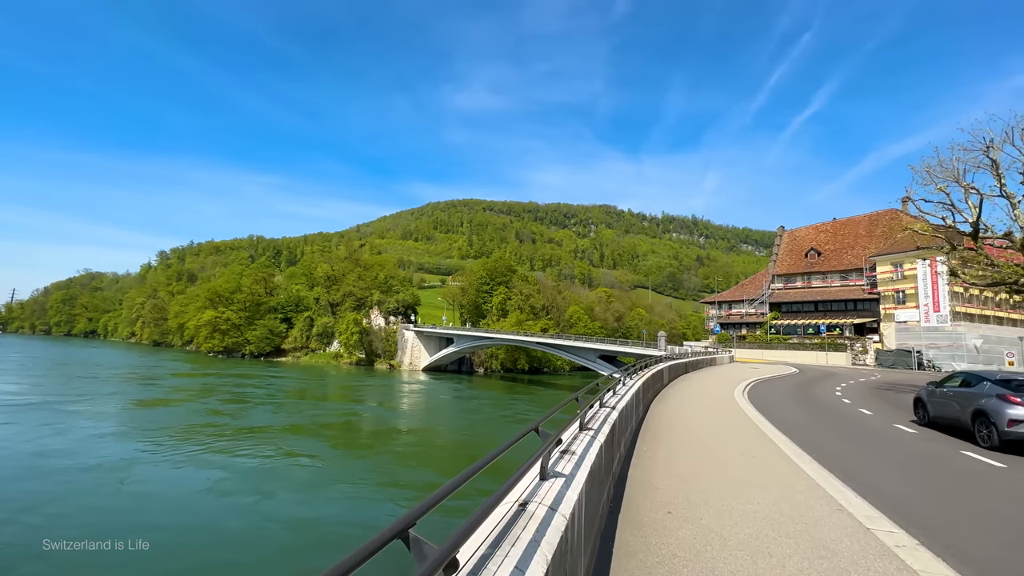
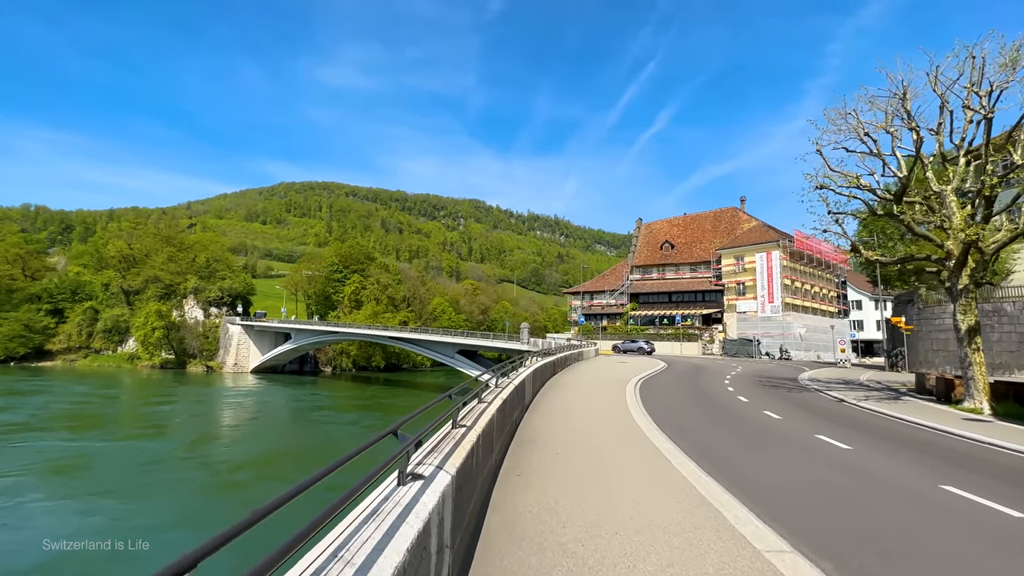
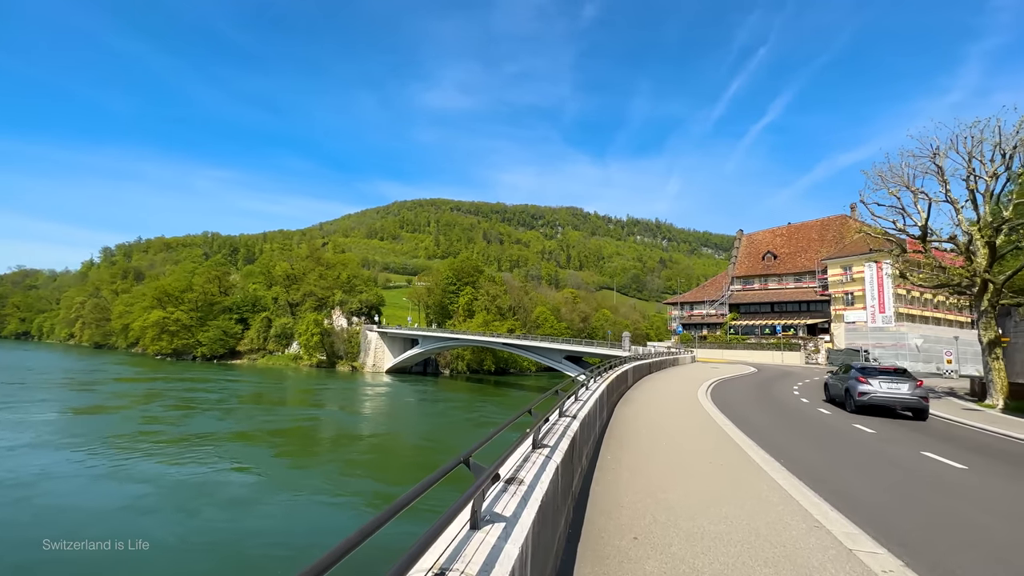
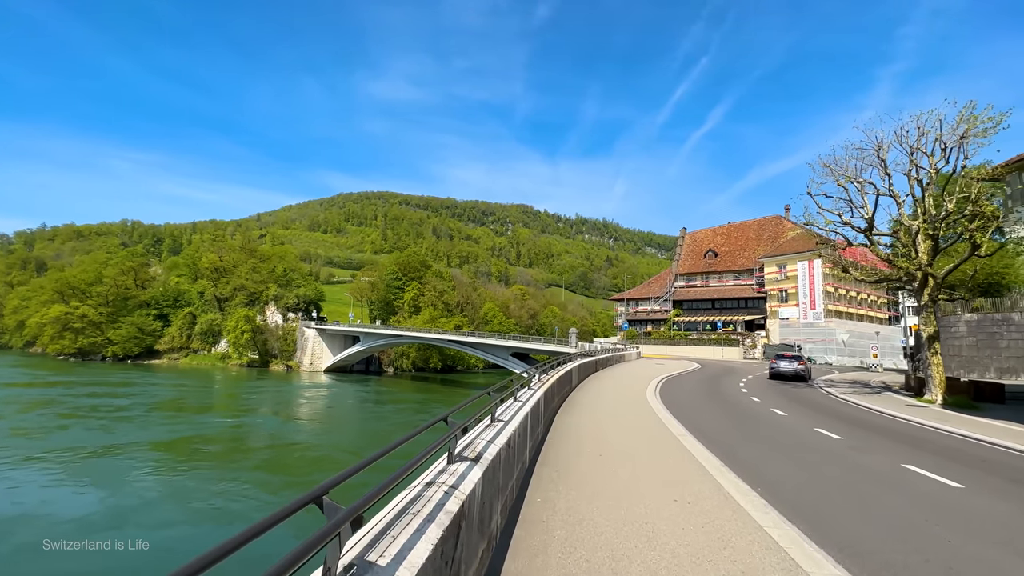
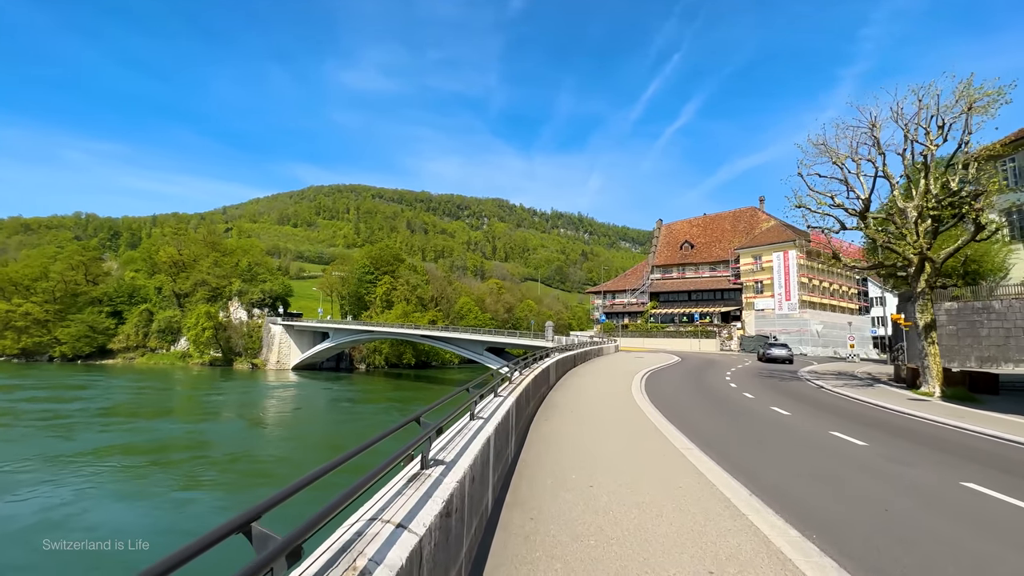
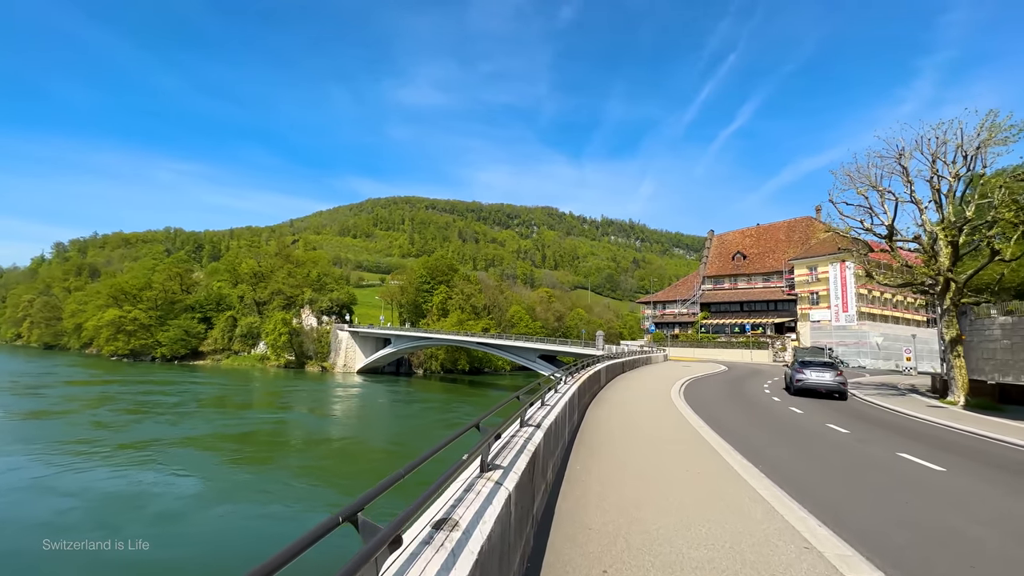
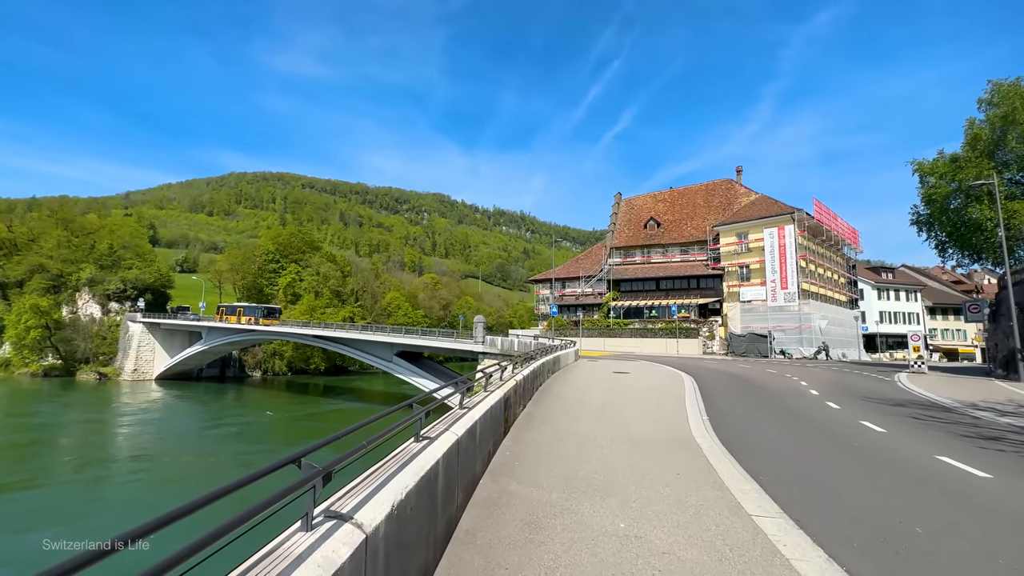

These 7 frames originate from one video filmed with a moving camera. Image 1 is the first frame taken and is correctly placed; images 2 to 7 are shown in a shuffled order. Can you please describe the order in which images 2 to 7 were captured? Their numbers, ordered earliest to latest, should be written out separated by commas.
3, 6, 4, 5, 2, 7
